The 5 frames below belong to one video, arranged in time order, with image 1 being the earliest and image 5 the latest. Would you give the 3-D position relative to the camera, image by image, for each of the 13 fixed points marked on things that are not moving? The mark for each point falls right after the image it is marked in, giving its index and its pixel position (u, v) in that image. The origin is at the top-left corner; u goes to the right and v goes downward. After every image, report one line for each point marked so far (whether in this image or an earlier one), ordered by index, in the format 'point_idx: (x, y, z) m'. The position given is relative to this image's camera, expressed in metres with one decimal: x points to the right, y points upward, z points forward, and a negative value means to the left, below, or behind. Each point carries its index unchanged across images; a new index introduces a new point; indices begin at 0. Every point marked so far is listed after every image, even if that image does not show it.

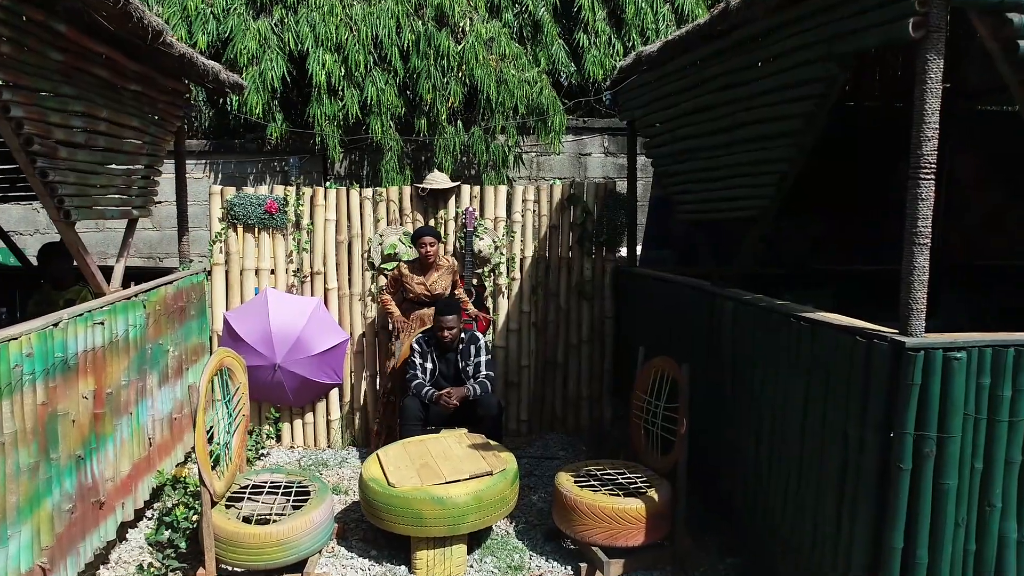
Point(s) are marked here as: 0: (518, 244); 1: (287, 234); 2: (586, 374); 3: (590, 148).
0: (+0.1, +0.4, +6.1) m
1: (-2.1, +0.5, +5.8) m
2: (+0.7, -0.8, +6.2) m
3: (+1.0, +1.8, +8.2) m
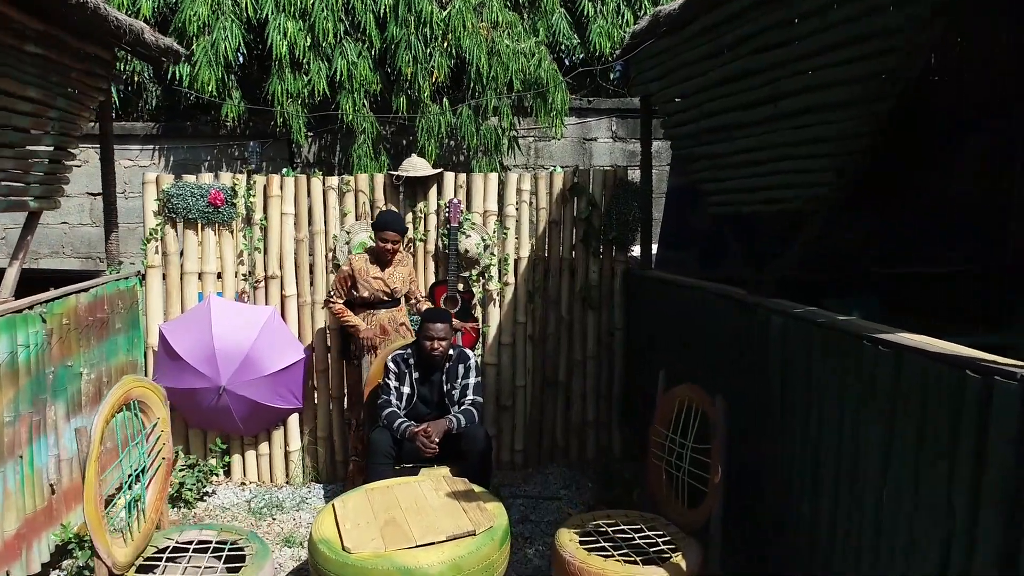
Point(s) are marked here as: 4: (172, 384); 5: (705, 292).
0: (0.0, +0.4, +5.2) m
1: (-2.2, +0.4, +4.9) m
2: (+0.7, -0.9, +5.4) m
3: (+0.9, +1.8, +7.4) m
4: (-2.6, -0.7, +4.7) m
5: (+1.3, 0.0, +4.1) m
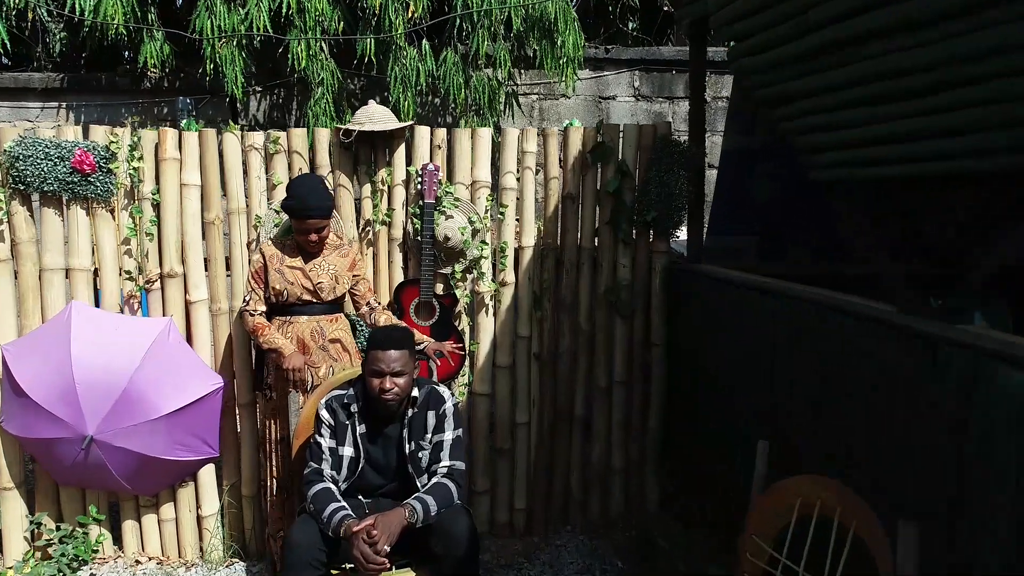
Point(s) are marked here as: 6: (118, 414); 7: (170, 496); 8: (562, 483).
0: (0.0, +0.4, +3.7) m
1: (-2.2, +0.4, +3.4) m
2: (+0.7, -0.9, +3.9) m
3: (+0.9, +1.8, +5.8) m
4: (-2.5, -0.7, +3.2) m
5: (+1.3, -0.1, +2.6) m
6: (-2.0, -0.6, +3.2) m
7: (-2.0, -1.2, +3.6) m
8: (+0.3, -1.2, +3.9) m
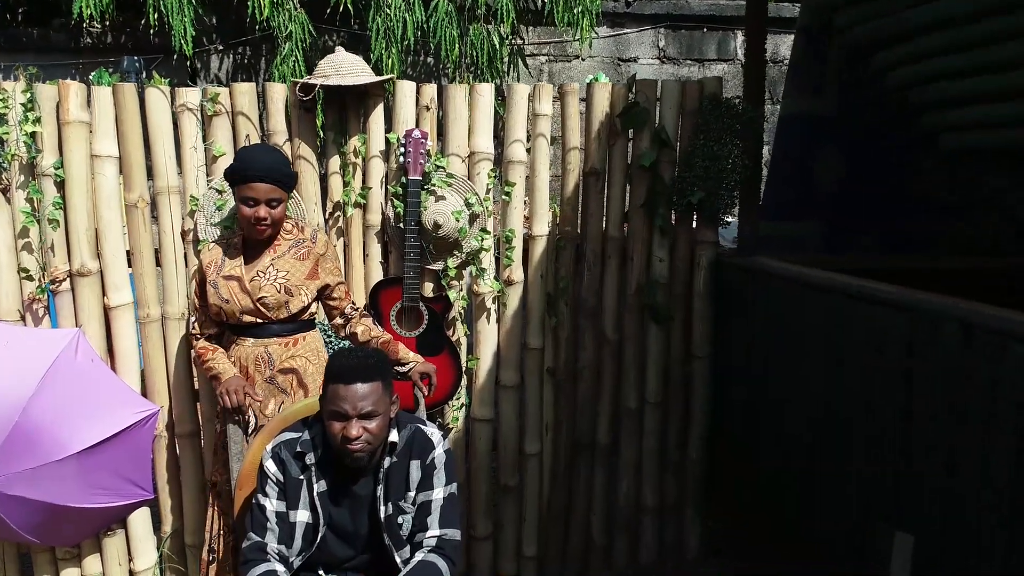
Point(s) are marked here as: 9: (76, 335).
0: (0.0, +0.4, +2.9) m
1: (-2.1, +0.4, +2.7) m
2: (+0.7, -0.9, +3.1) m
3: (+1.0, +1.9, +5.0) m
4: (-2.5, -0.8, +2.5) m
5: (+1.4, -0.1, +1.8) m
6: (-2.0, -0.7, +2.4) m
7: (-2.0, -1.2, +2.9) m
8: (+0.4, -1.2, +3.2) m
9: (-1.8, -0.2, +2.6) m
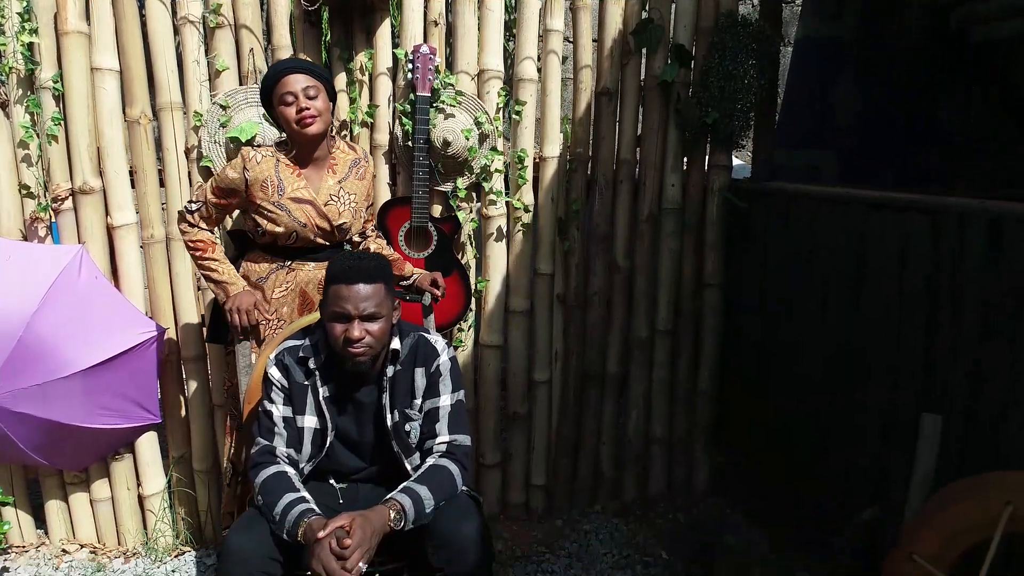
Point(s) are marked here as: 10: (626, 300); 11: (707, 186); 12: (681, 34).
0: (+0.1, +0.7, +2.8) m
1: (-2.1, +0.8, +2.6) m
2: (+0.7, -0.5, +3.1) m
3: (+1.0, +2.3, +4.9) m
4: (-2.5, -0.4, +2.5) m
5: (+1.4, +0.2, +1.8) m
6: (-1.9, -0.3, +2.4) m
7: (-1.9, -0.9, +2.9) m
8: (+0.4, -0.9, +3.2) m
9: (-1.8, +0.1, +2.6) m
10: (+0.6, -0.1, +3.0) m
11: (+0.9, +0.5, +3.0) m
12: (+0.8, +1.1, +2.8) m
